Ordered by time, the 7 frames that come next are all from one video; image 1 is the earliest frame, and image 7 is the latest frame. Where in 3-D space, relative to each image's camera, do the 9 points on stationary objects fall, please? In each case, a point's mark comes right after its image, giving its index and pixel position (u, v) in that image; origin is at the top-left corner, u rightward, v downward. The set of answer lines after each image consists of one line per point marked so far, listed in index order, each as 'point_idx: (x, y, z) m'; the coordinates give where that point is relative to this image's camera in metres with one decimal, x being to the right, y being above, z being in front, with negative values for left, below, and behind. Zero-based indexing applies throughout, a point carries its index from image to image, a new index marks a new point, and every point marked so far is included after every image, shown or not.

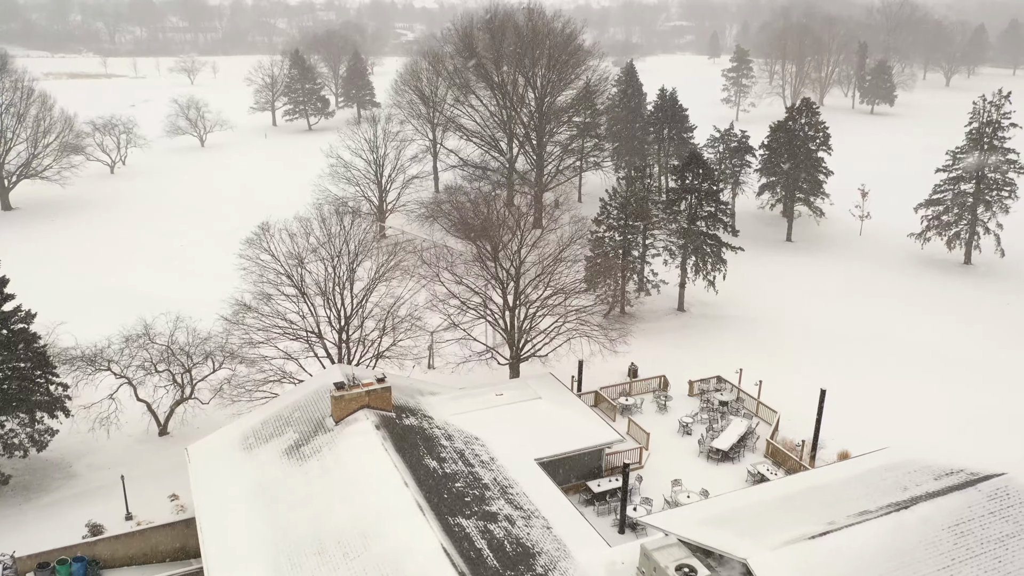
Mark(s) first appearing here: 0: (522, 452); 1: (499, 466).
0: (+0.2, -3.6, +19.0) m
1: (-0.3, -3.7, +18.1) m
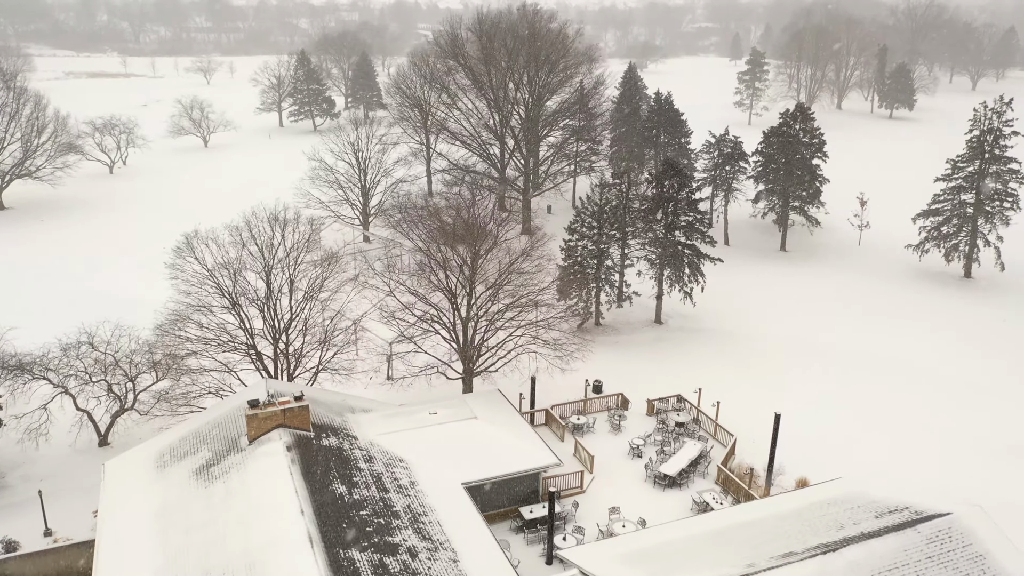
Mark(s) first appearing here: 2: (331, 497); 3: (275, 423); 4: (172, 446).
0: (-1.3, -3.9, +18.1) m
1: (-1.9, -4.0, +17.3) m
2: (-3.3, -3.8, +15.9) m
3: (-4.7, -2.7, +17.6) m
4: (-7.2, -3.4, +18.6) m
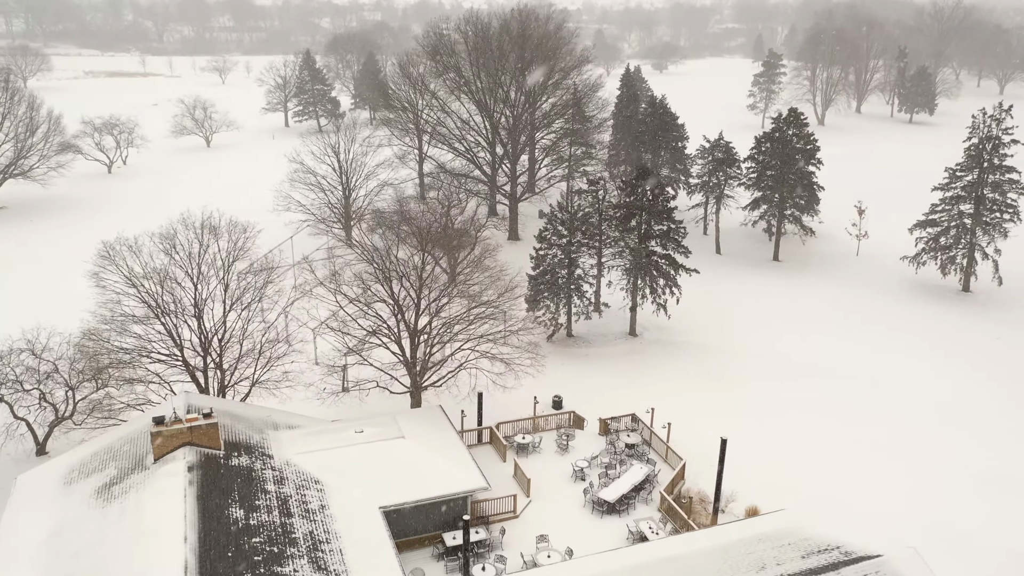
0: (-2.9, -4.2, +17.2) m
1: (-3.5, -4.3, +16.4) m
2: (-5.0, -4.0, +15.2) m
3: (-6.4, -2.9, +16.8) m
4: (-8.8, -3.6, +18.0) m
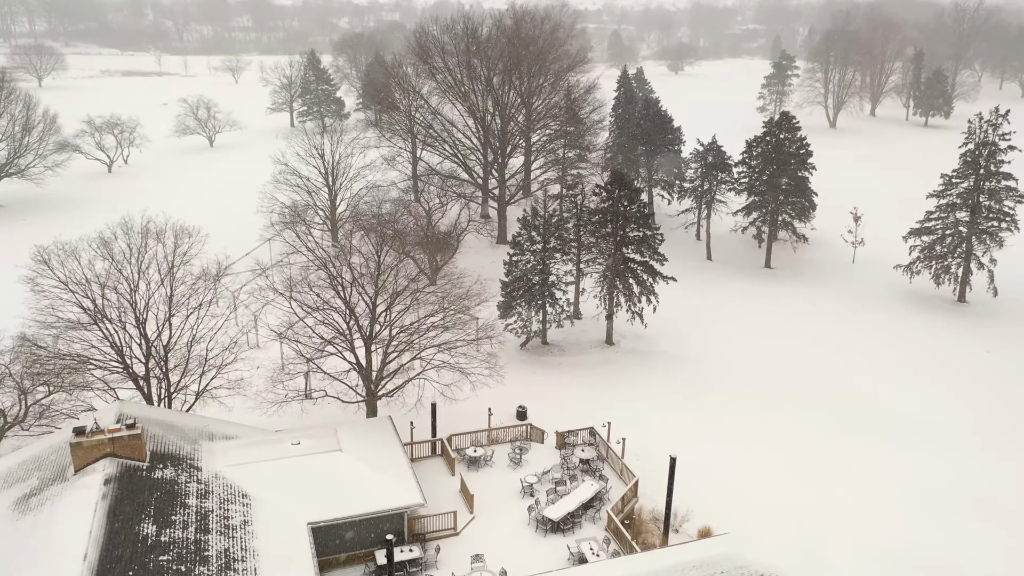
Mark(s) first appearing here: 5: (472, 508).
0: (-4.3, -4.3, +16.7) m
1: (-4.8, -4.5, +15.9) m
2: (-6.3, -4.2, +14.7) m
3: (-7.7, -3.1, +16.4) m
4: (-10.1, -3.7, +17.6) m
5: (-0.9, -4.8, +19.2) m
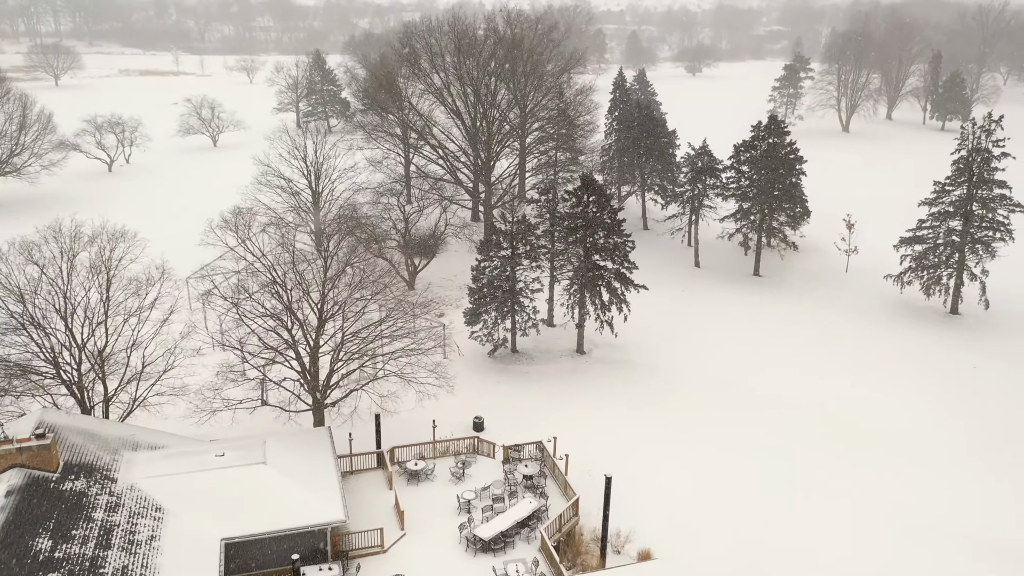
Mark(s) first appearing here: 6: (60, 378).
0: (-5.8, -4.5, +16.2) m
1: (-6.4, -4.6, +15.4) m
2: (-7.9, -4.3, +14.3) m
3: (-9.2, -3.2, +16.0) m
4: (-11.5, -3.8, +17.3) m
5: (-2.3, -5.0, +18.6) m
6: (-10.0, -2.0, +19.5) m
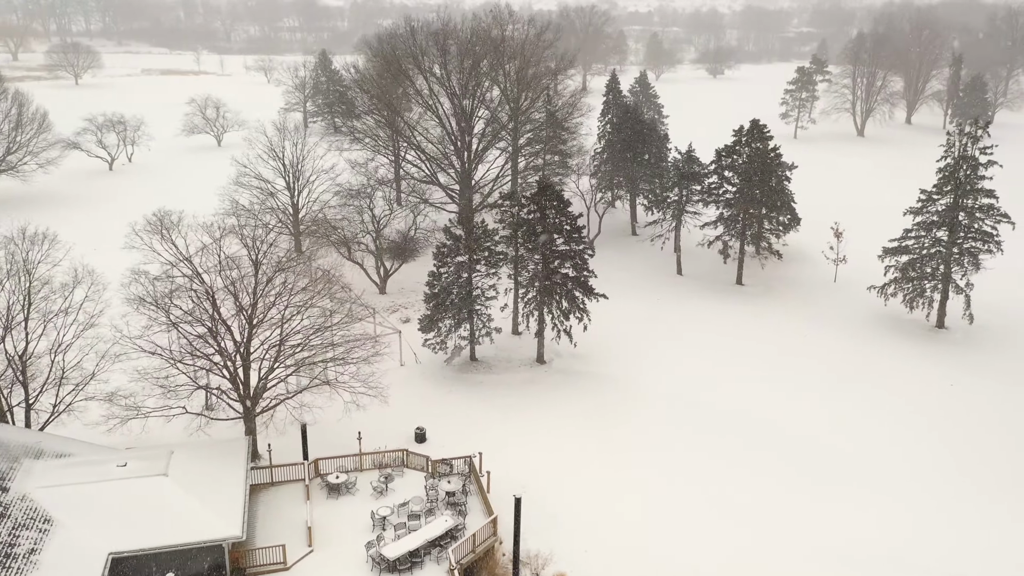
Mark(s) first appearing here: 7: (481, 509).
0: (-7.7, -4.6, +15.7) m
1: (-8.3, -4.7, +15.0) m
2: (-9.9, -4.4, +13.9) m
3: (-11.1, -3.3, +15.7) m
4: (-13.4, -3.8, +17.1) m
5: (-4.1, -5.2, +18.0) m
6: (-11.8, -2.0, +19.2) m
7: (-0.6, -4.9, +19.5) m
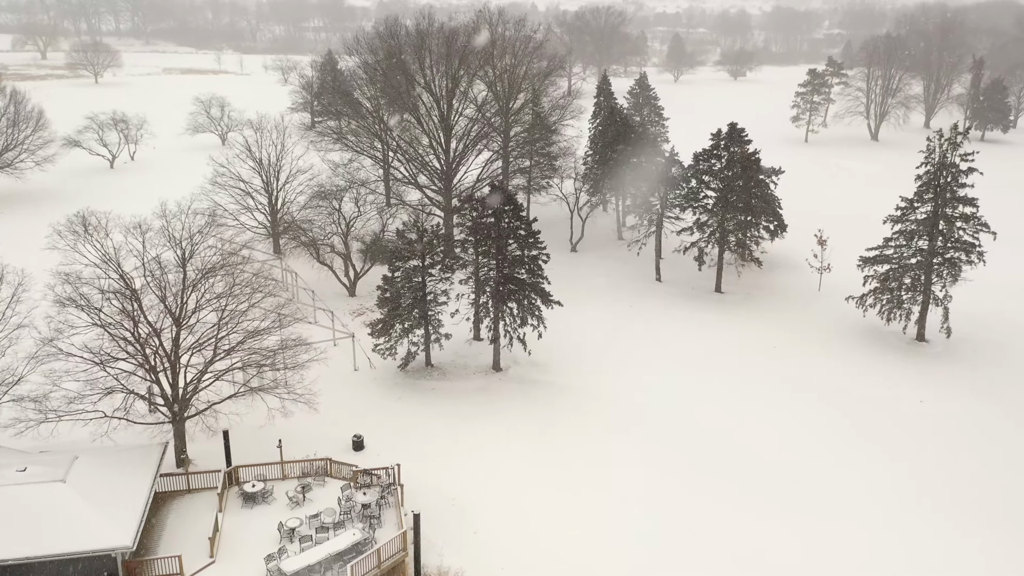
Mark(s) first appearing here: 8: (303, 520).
0: (-9.6, -4.6, +15.4) m
1: (-10.3, -4.7, +14.7) m
2: (-11.9, -4.4, +13.6) m
3: (-13.0, -3.2, +15.5) m
4: (-15.3, -3.8, +17.0) m
5: (-6.0, -5.3, +17.5) m
6: (-13.5, -2.0, +19.0) m
7: (-2.4, -5.0, +18.9) m
8: (-4.4, -4.9, +18.5) m
